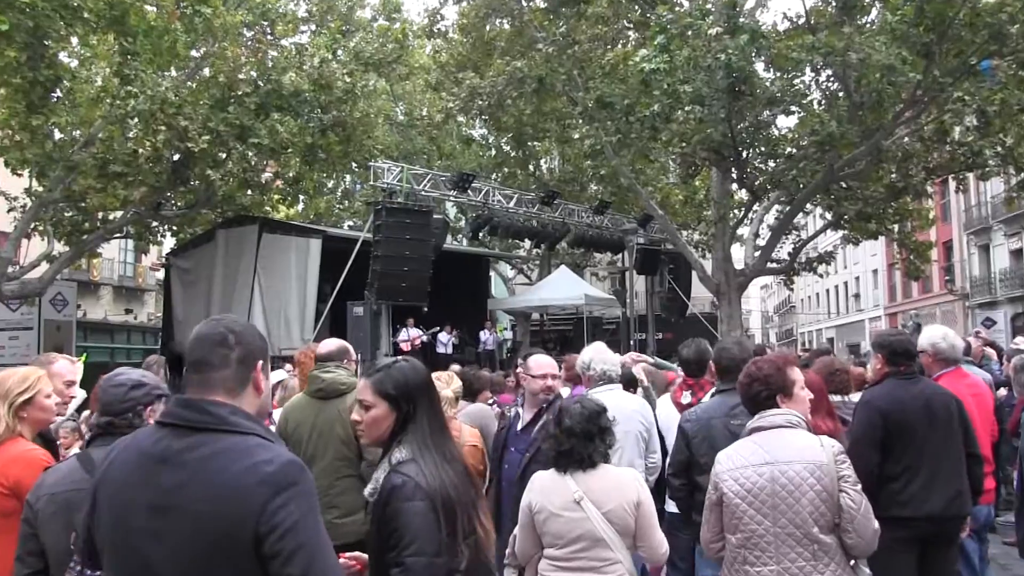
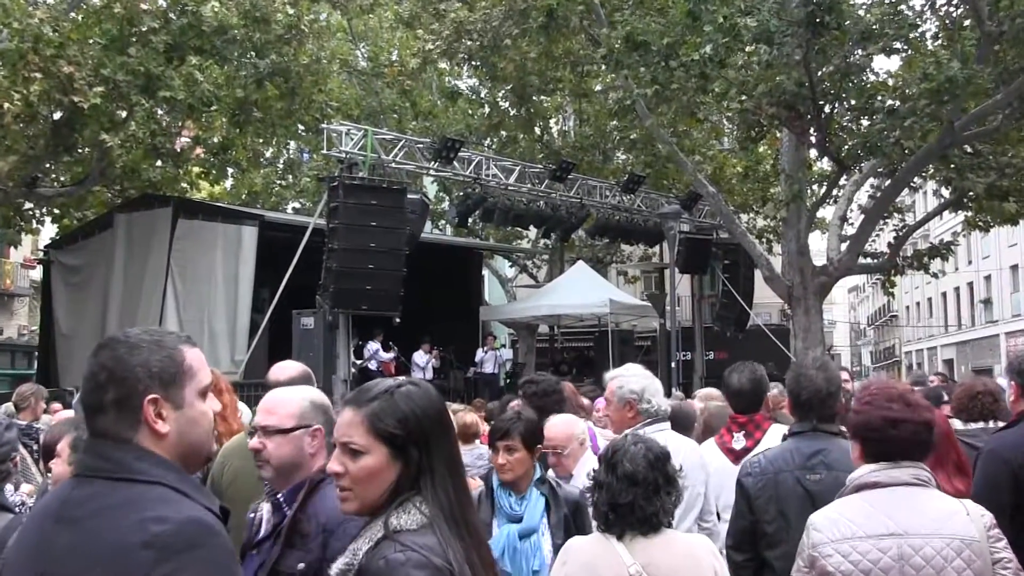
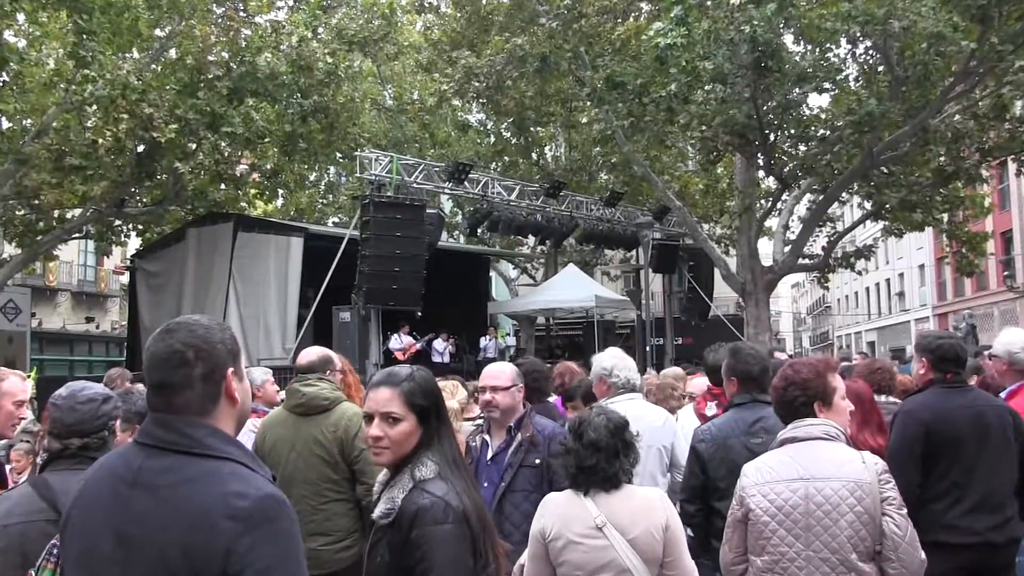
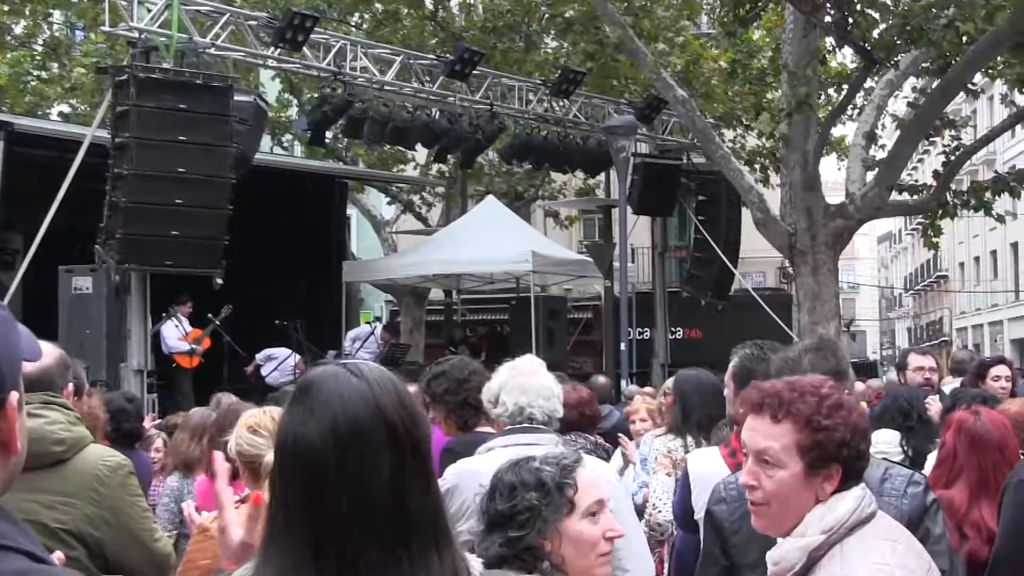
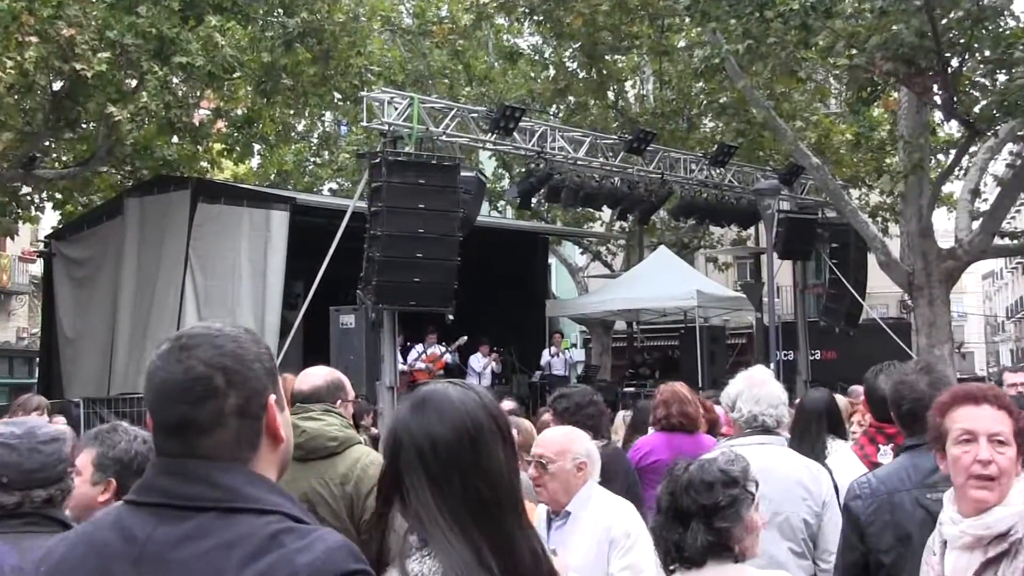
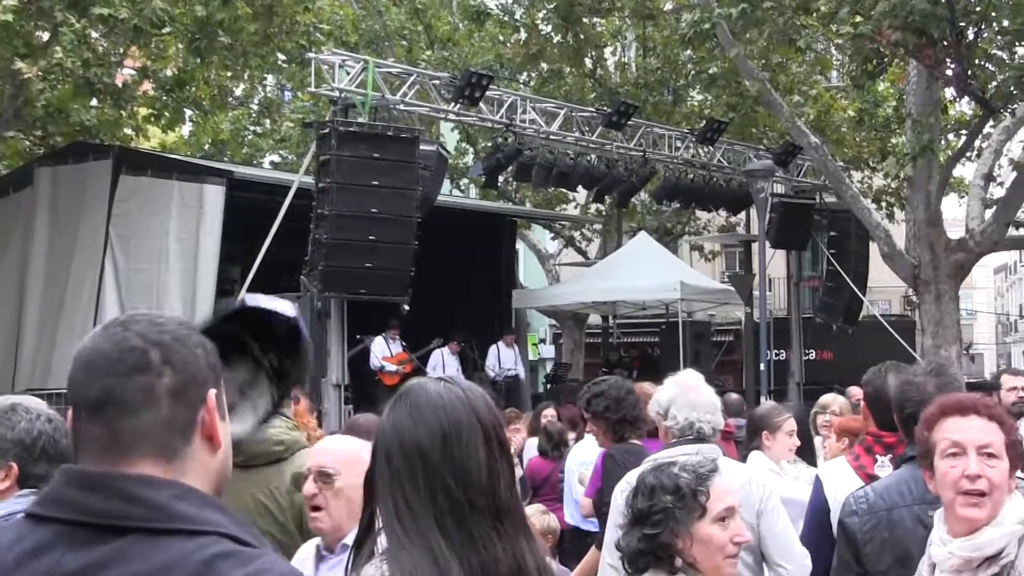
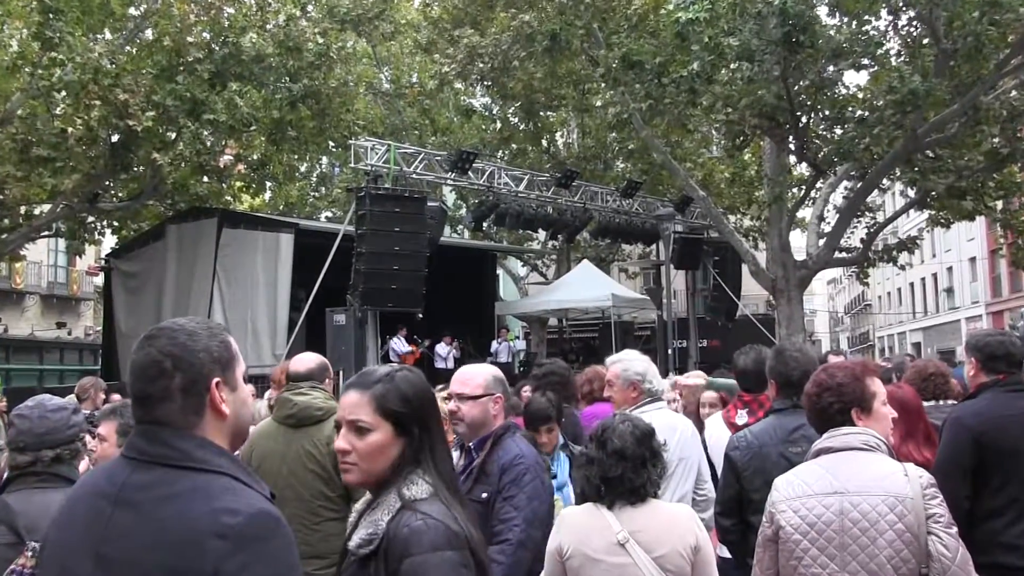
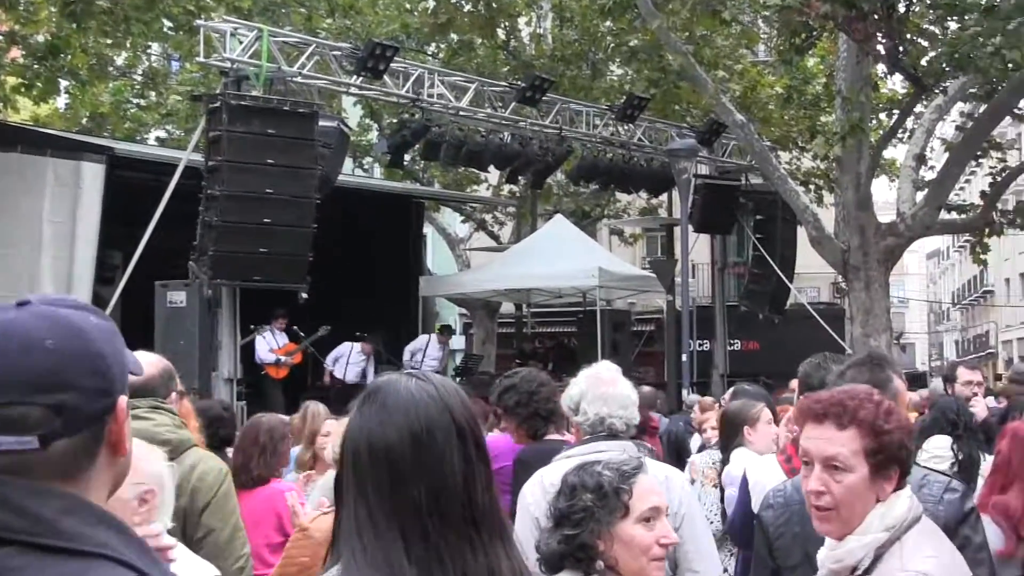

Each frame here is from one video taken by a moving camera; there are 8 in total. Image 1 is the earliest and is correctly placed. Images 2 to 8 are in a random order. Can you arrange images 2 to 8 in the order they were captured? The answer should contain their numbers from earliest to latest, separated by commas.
3, 7, 2, 5, 6, 8, 4
